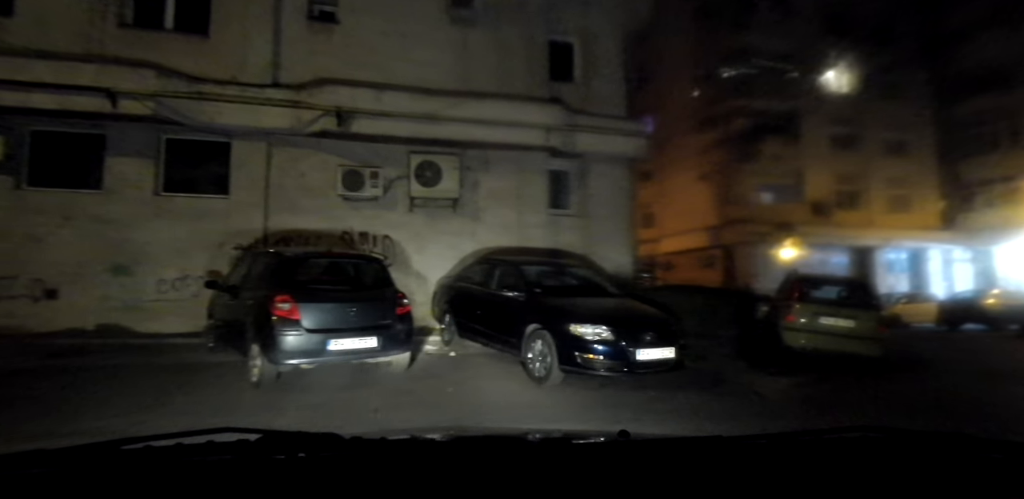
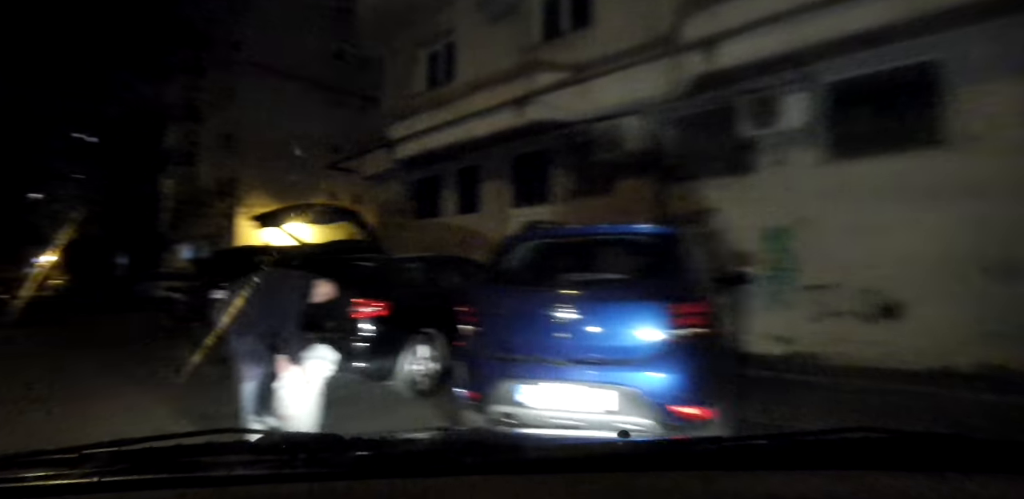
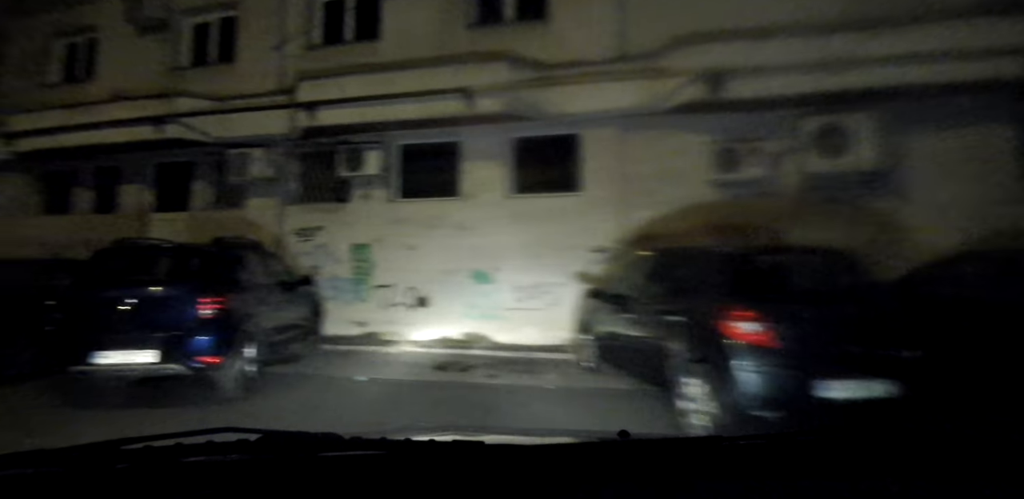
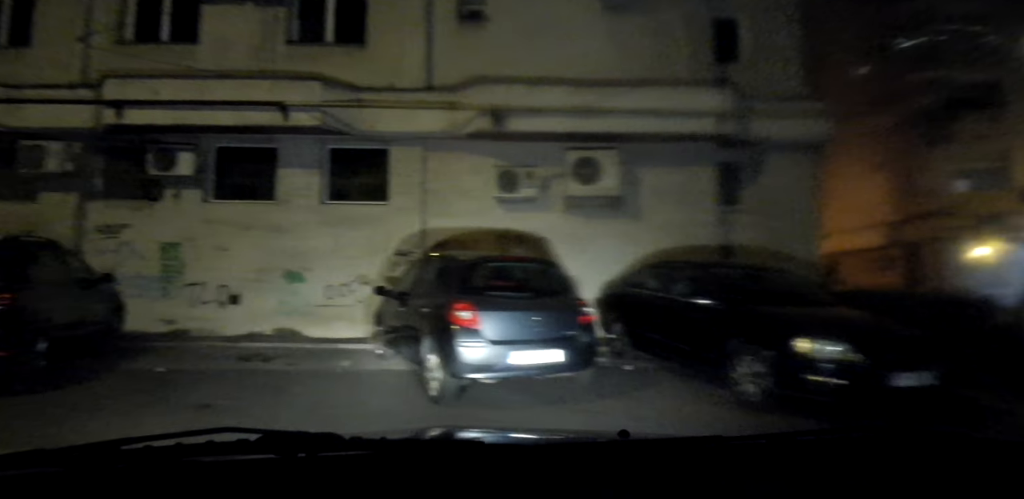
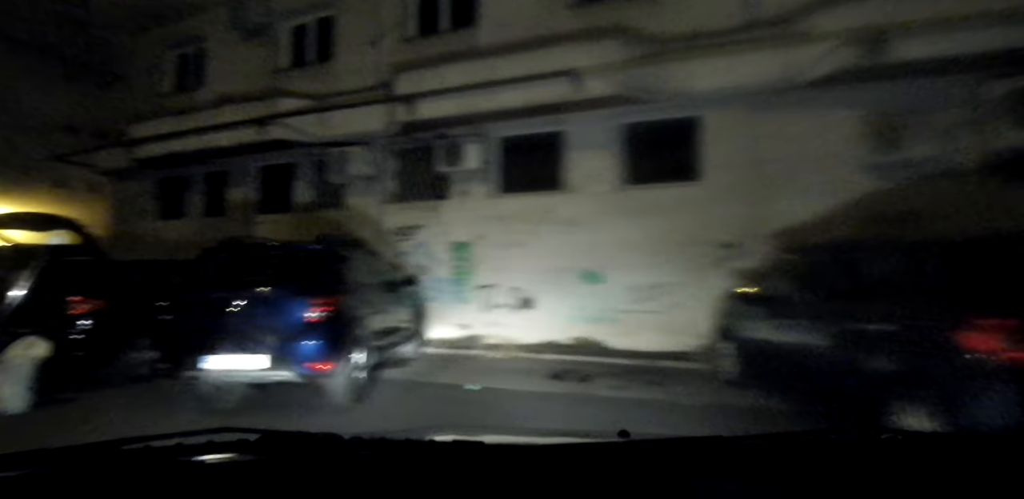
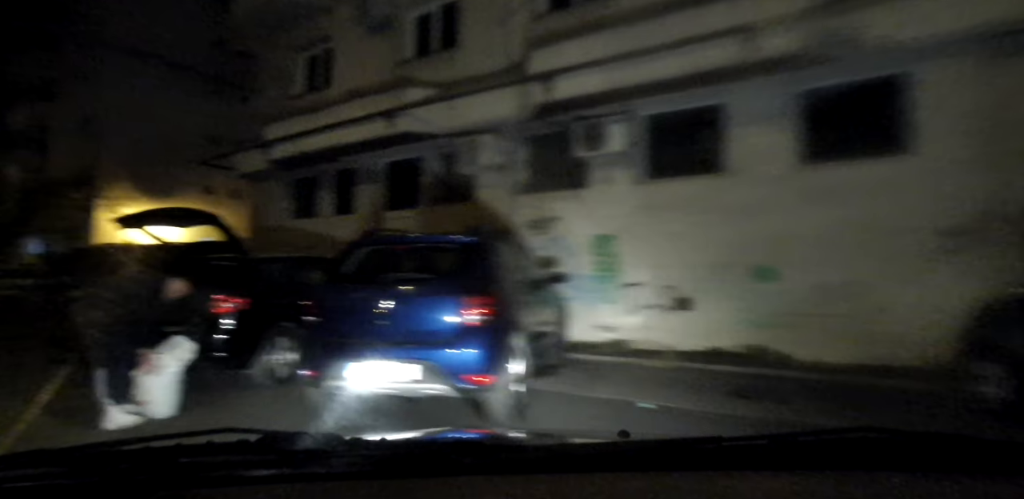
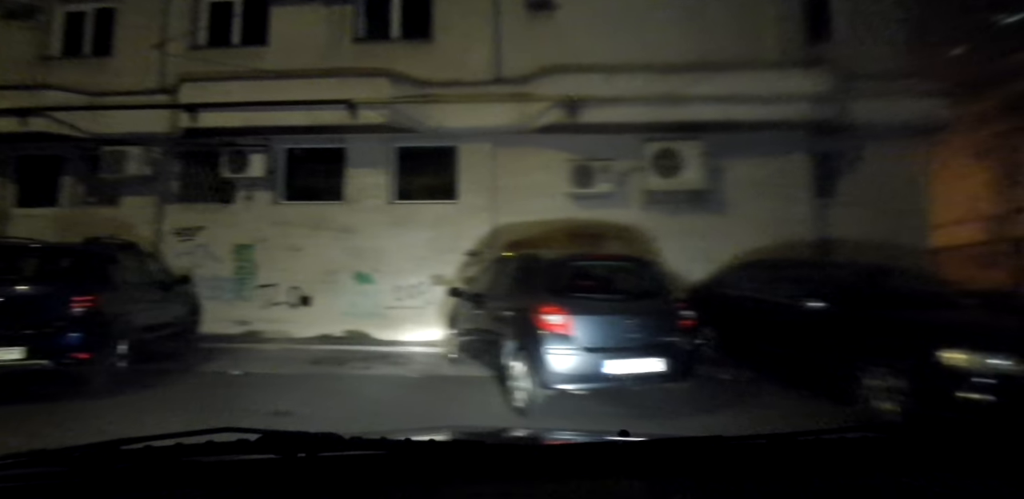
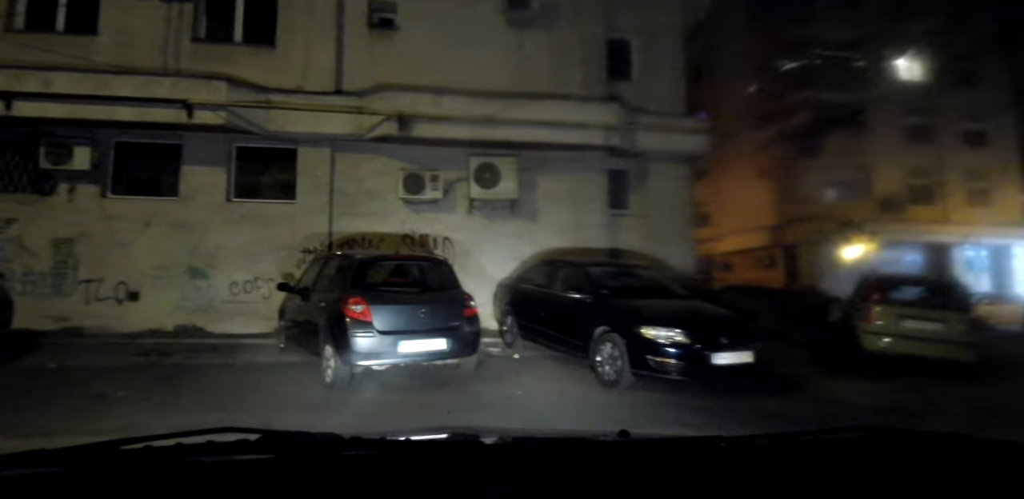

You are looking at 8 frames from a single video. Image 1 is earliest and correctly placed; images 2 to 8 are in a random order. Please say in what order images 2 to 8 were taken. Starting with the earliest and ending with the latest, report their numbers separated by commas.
8, 4, 7, 3, 5, 6, 2
